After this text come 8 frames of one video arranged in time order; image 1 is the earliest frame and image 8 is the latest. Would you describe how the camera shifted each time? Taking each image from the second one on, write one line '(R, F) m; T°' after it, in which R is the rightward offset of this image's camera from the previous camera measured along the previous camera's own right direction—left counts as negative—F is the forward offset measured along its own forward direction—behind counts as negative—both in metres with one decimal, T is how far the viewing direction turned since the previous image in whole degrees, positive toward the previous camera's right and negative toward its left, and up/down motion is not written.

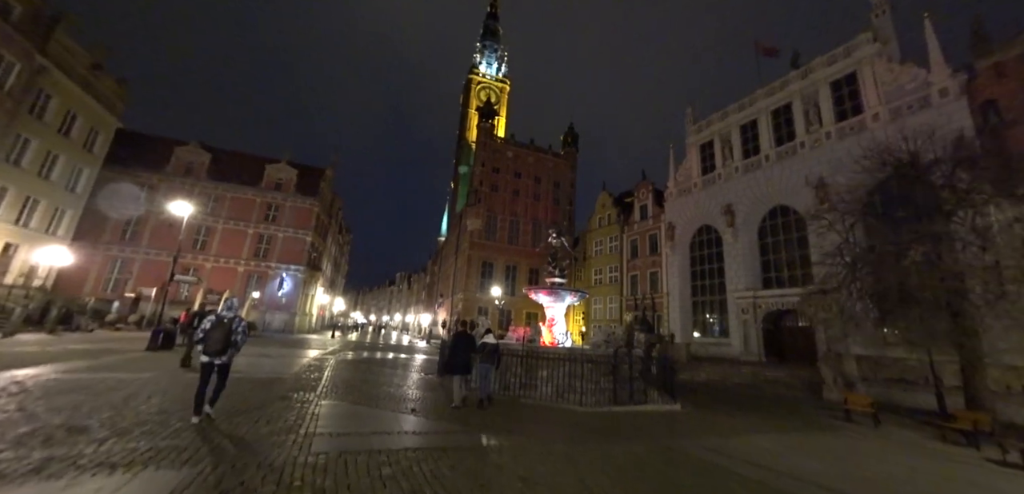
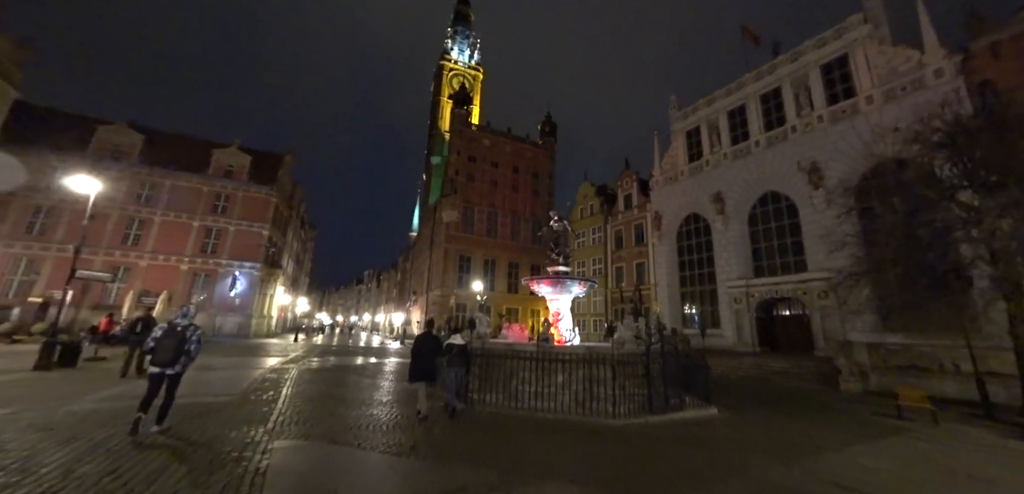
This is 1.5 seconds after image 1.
(-0.7, +1.6) m; +5°
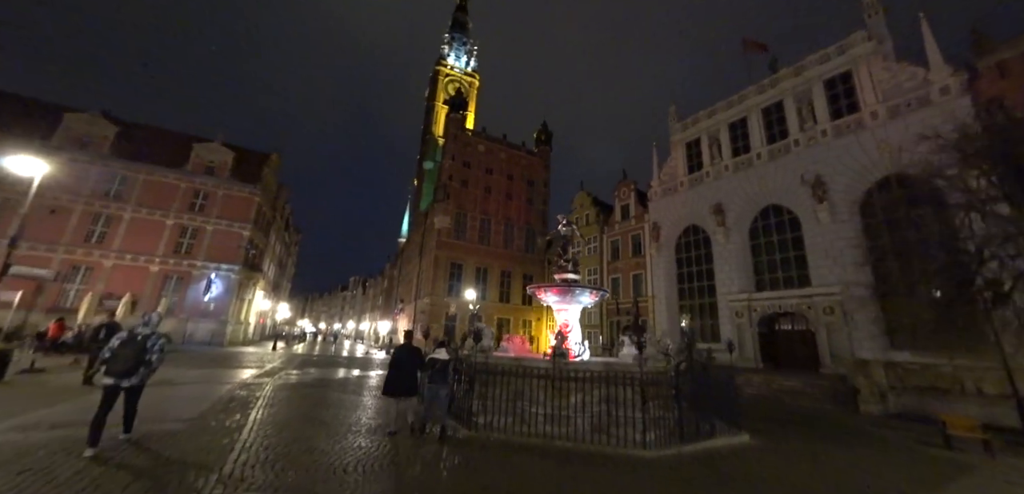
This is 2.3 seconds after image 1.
(-0.4, +0.8) m; +2°
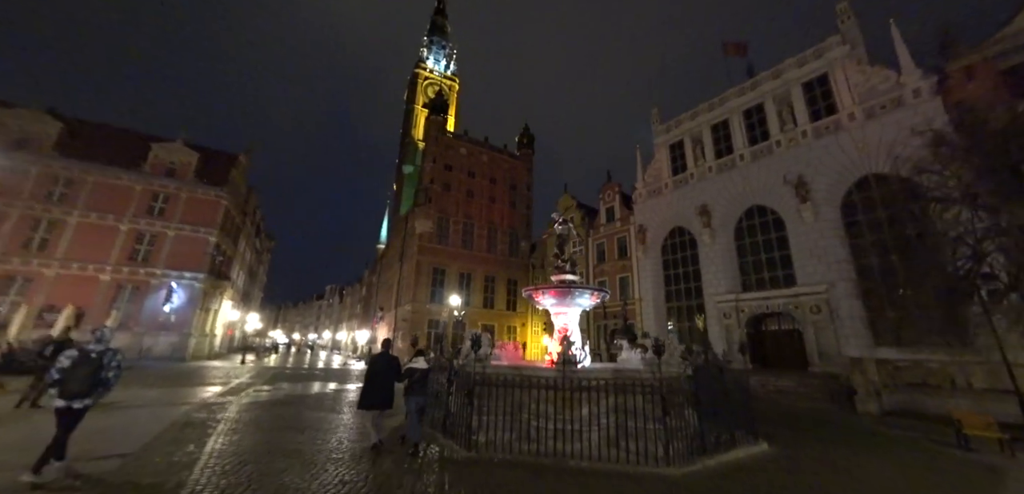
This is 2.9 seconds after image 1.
(-0.3, +0.6) m; +3°
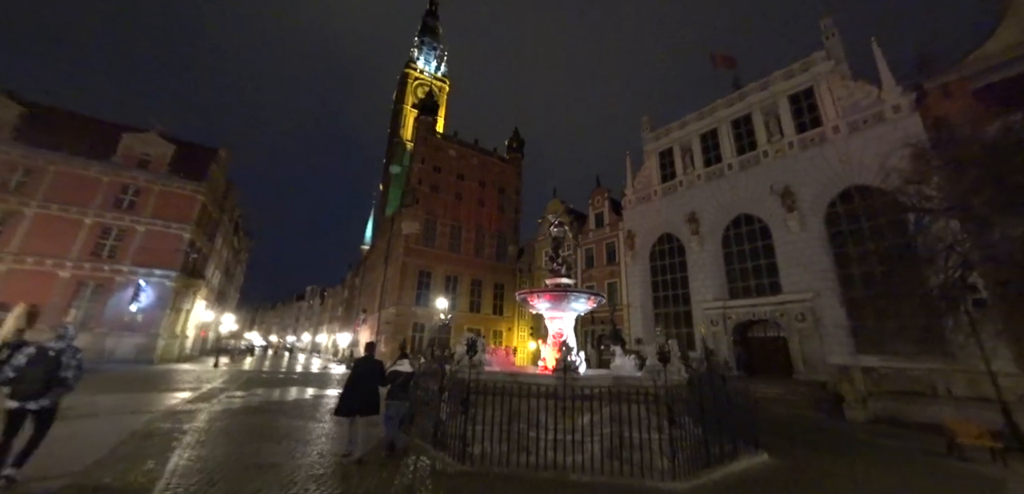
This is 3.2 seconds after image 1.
(-0.2, +0.3) m; +2°
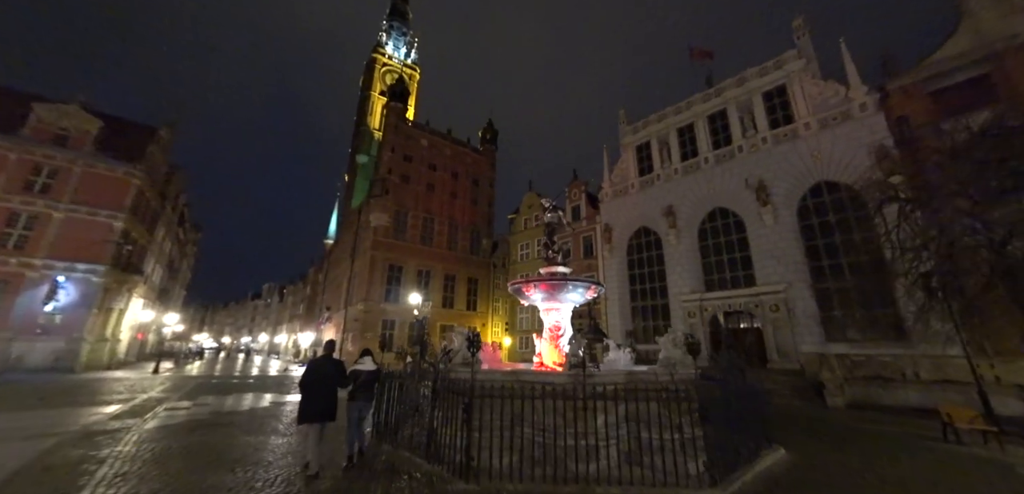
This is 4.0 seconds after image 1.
(-0.5, +0.8) m; +5°
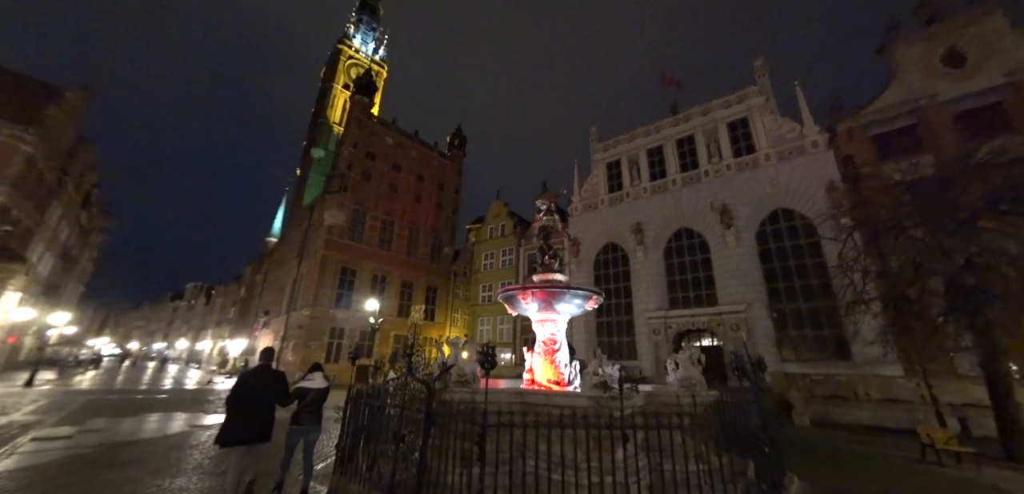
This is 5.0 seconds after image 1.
(-0.7, +0.8) m; +7°
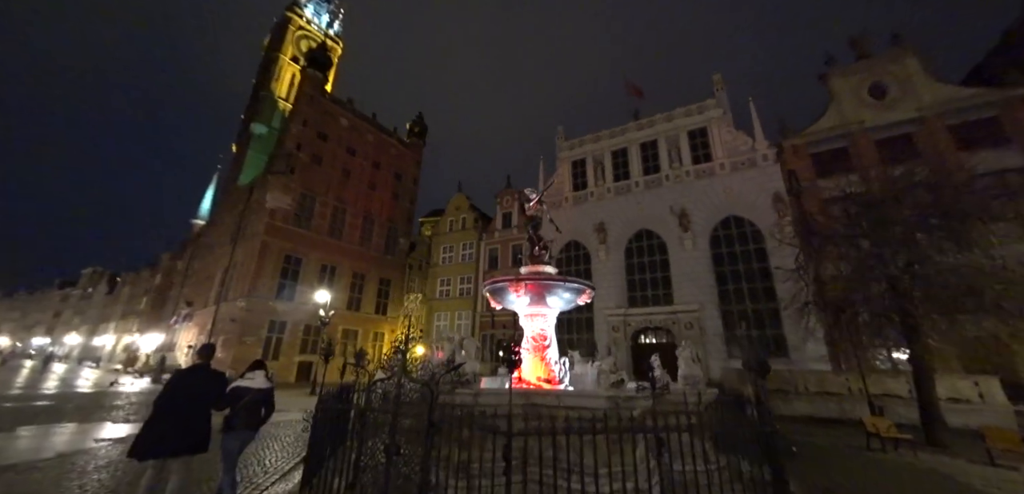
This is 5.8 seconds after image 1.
(-0.7, +0.5) m; +8°
